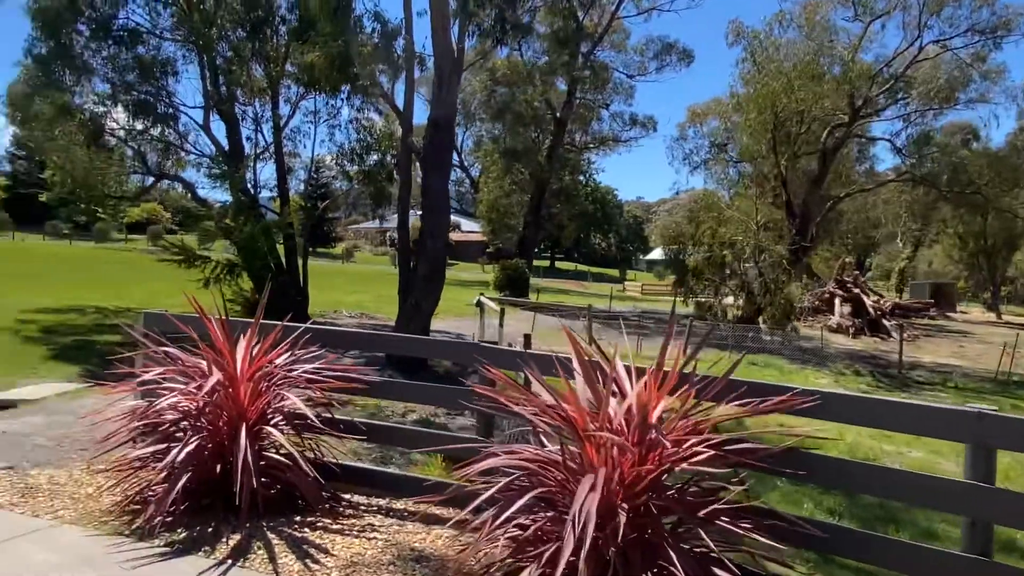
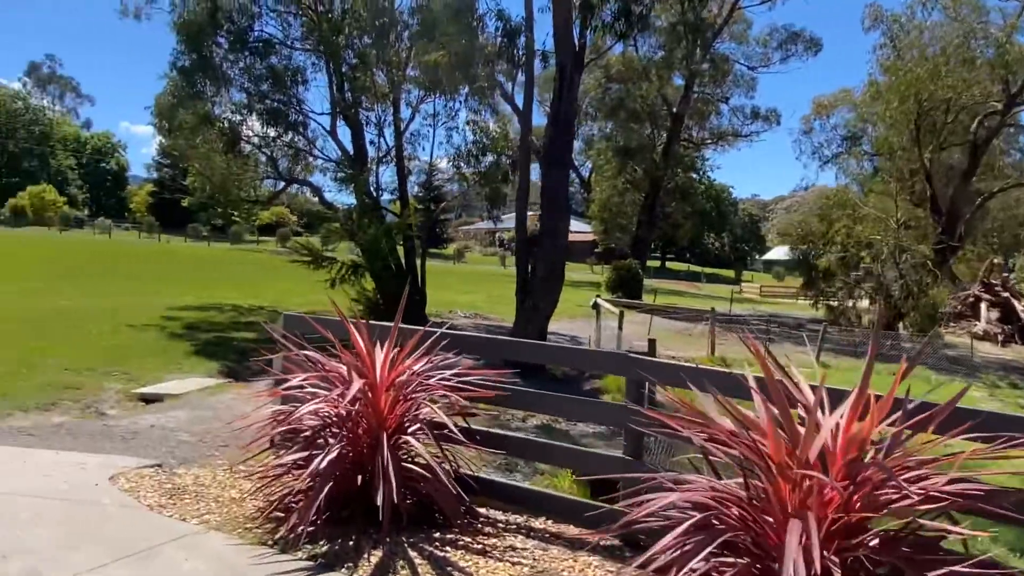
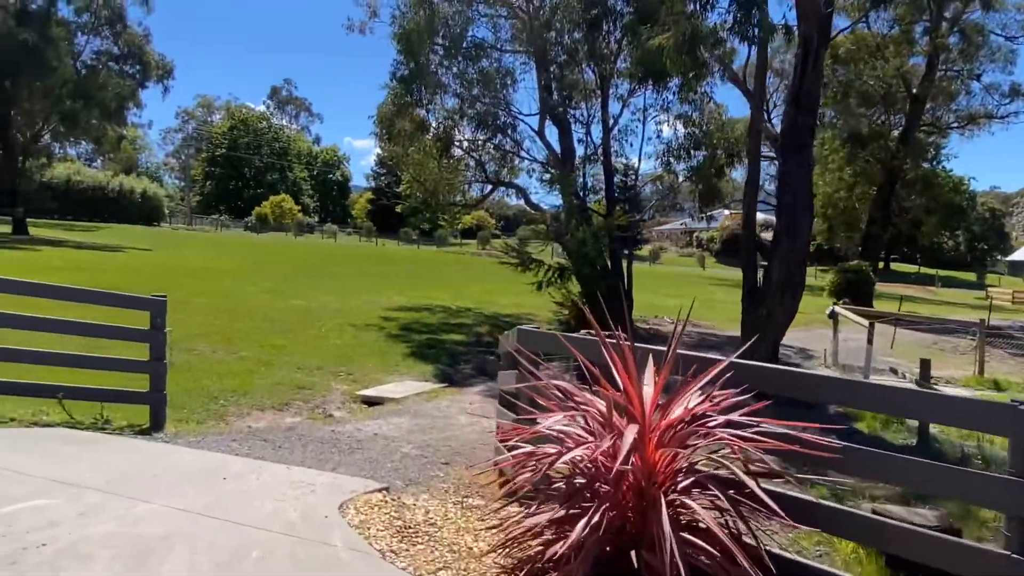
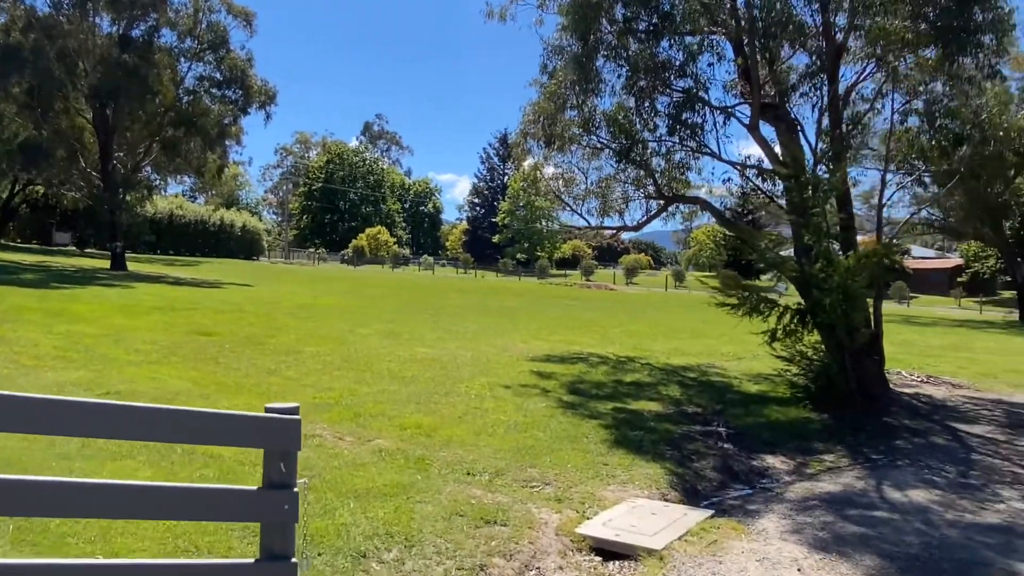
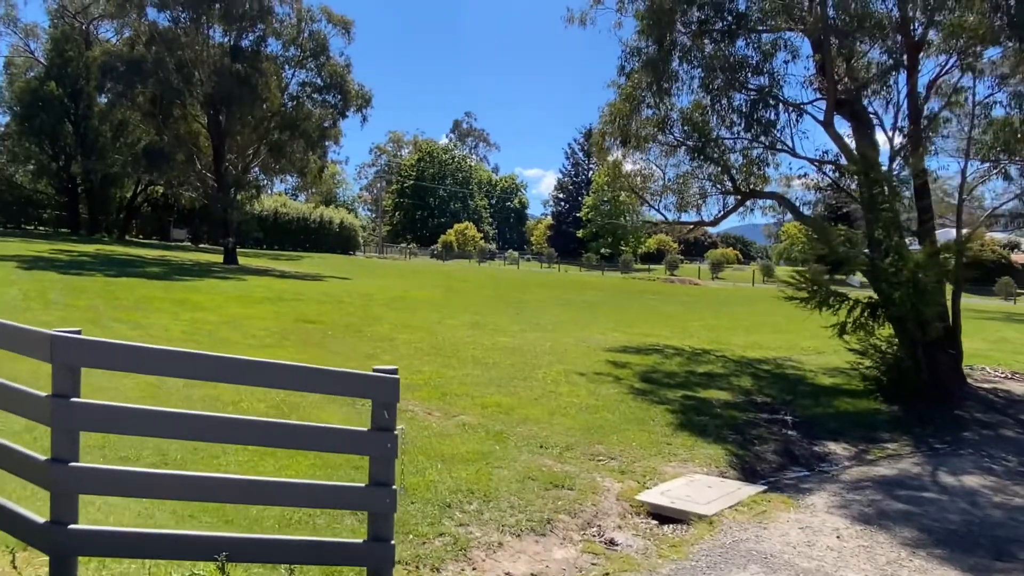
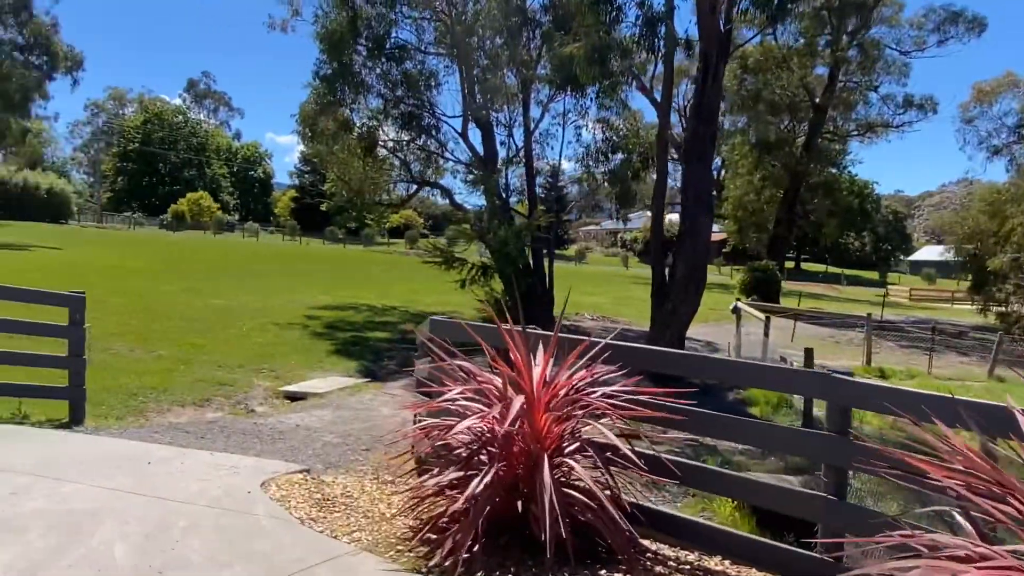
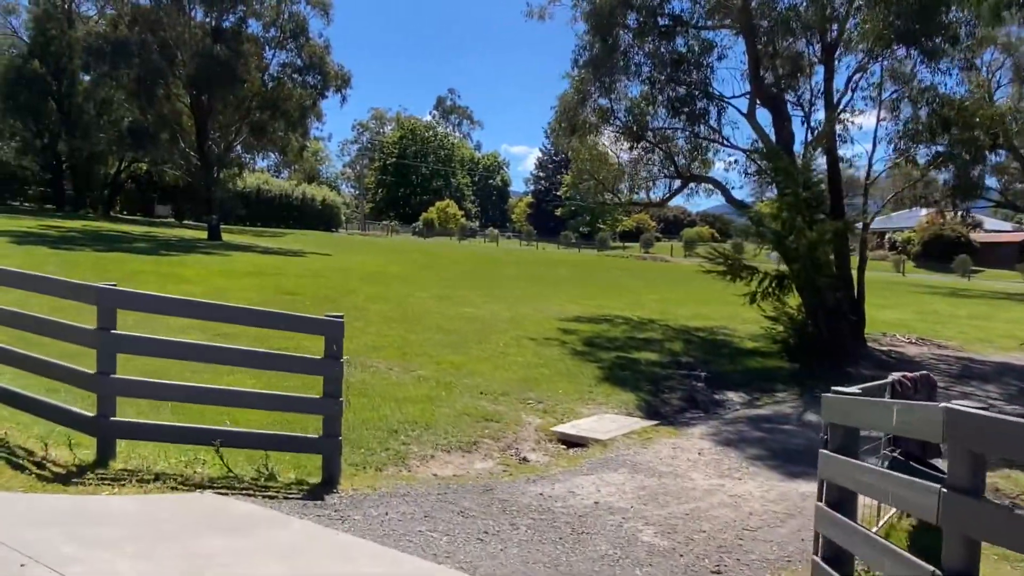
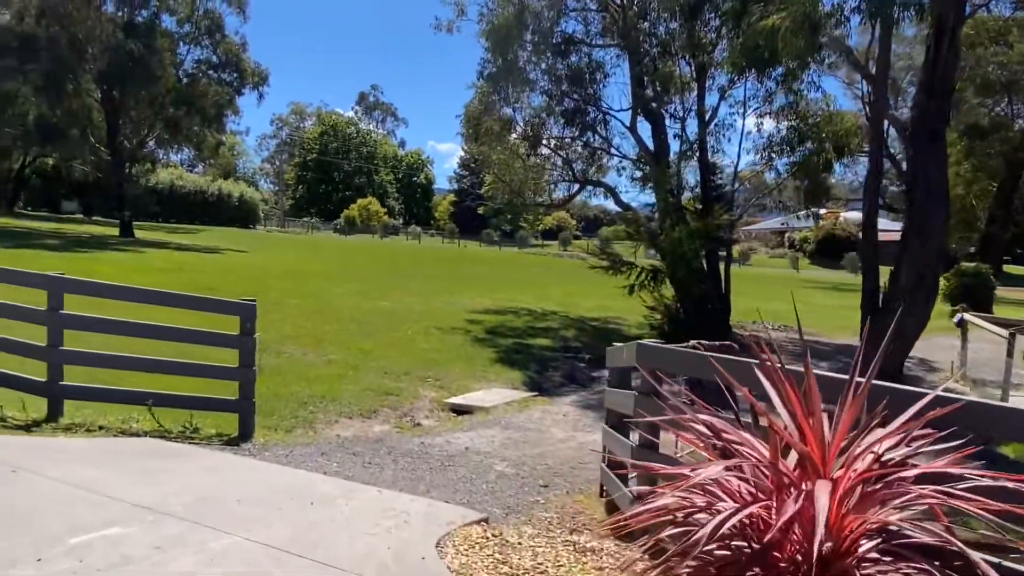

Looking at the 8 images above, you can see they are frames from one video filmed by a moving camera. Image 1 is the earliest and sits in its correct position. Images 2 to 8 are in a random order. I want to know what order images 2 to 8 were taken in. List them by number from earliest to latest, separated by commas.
2, 6, 3, 8, 7, 5, 4
